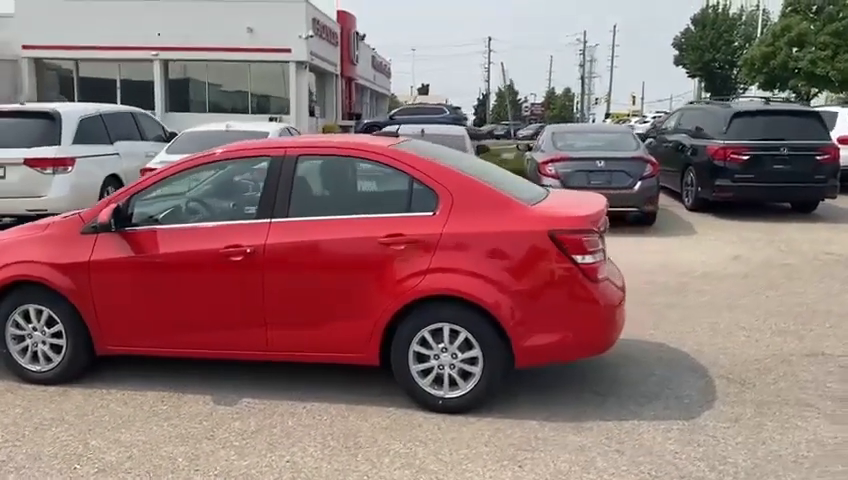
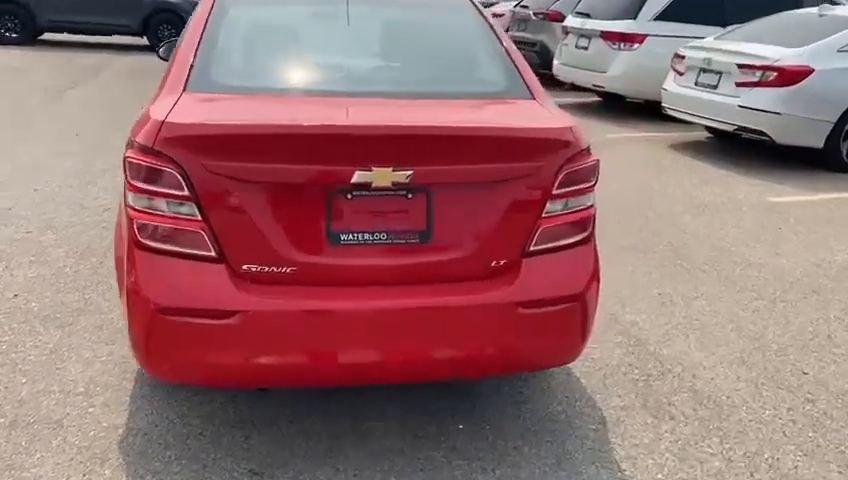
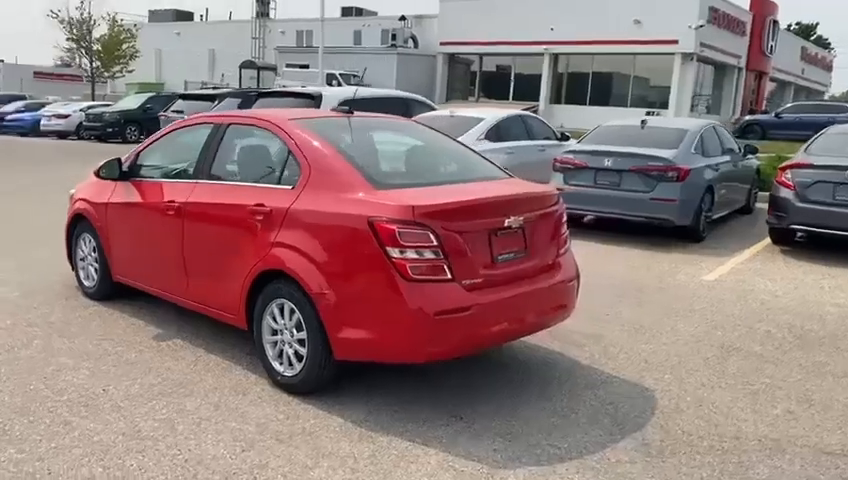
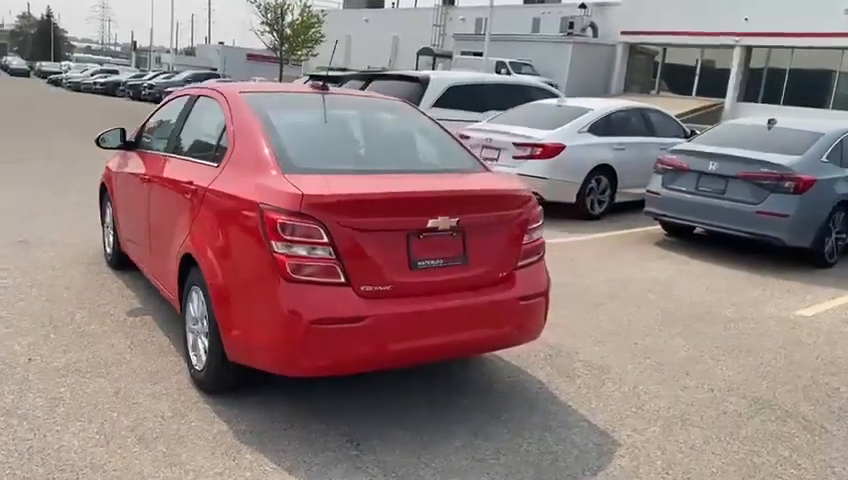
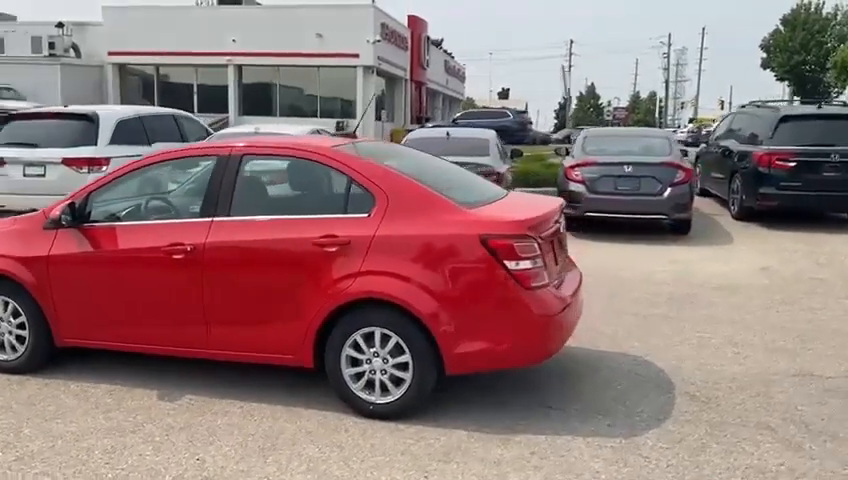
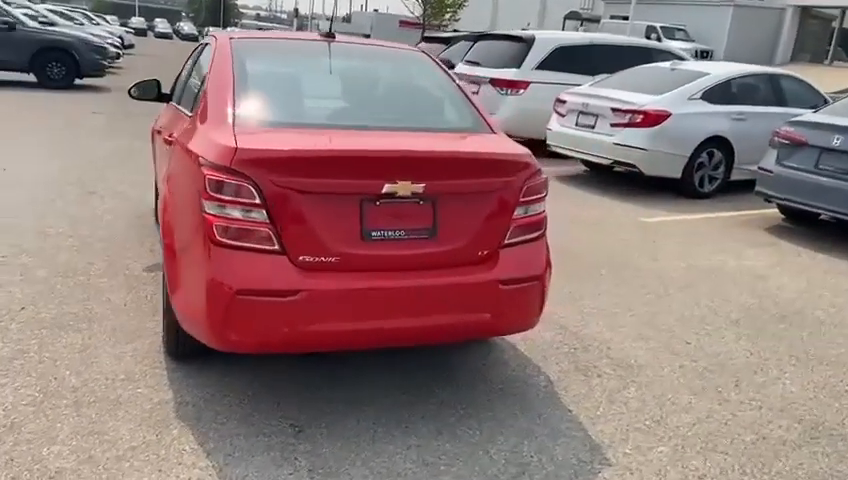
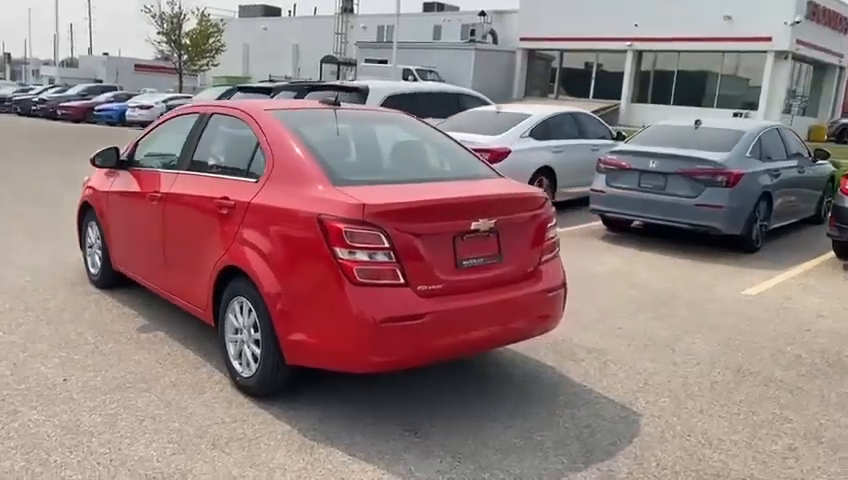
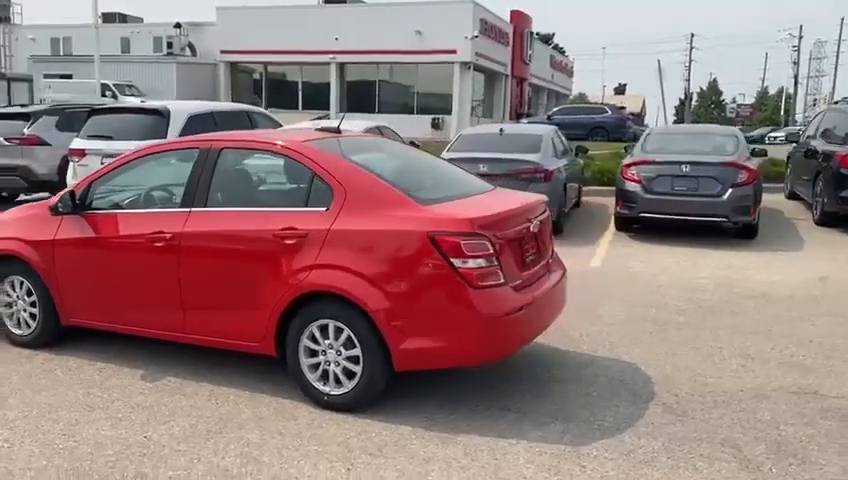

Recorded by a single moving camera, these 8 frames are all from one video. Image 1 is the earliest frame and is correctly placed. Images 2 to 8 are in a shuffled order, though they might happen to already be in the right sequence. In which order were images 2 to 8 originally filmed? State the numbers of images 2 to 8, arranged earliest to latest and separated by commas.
5, 8, 3, 7, 4, 6, 2
